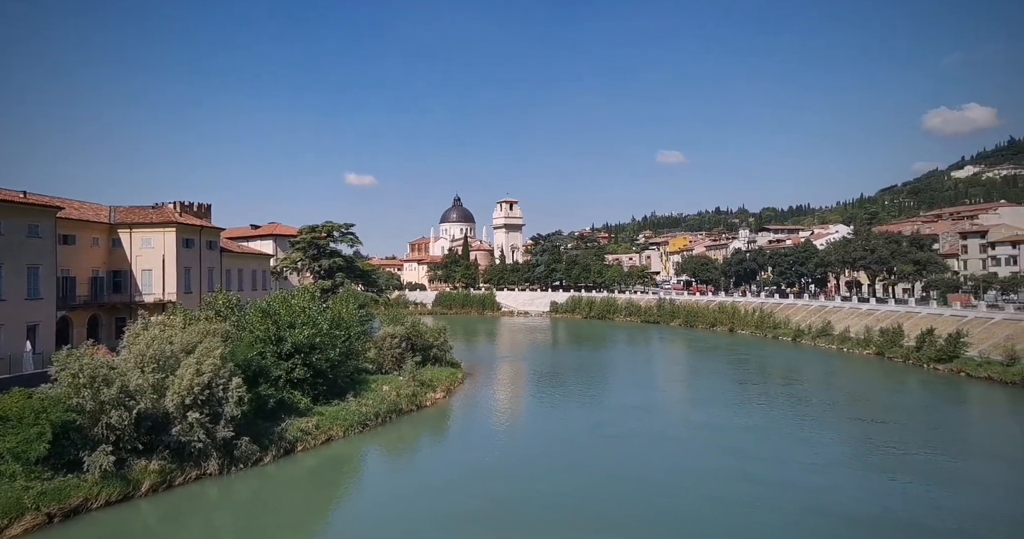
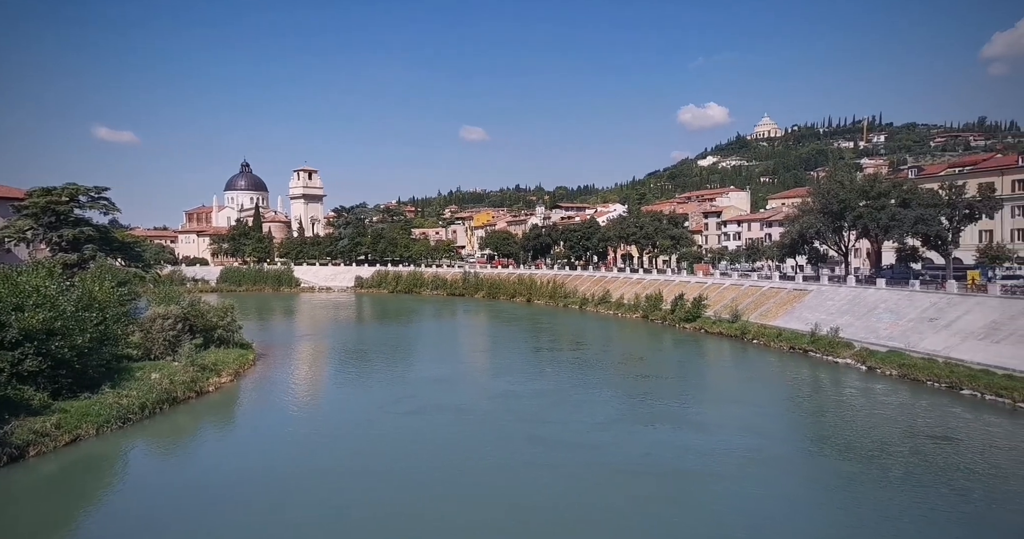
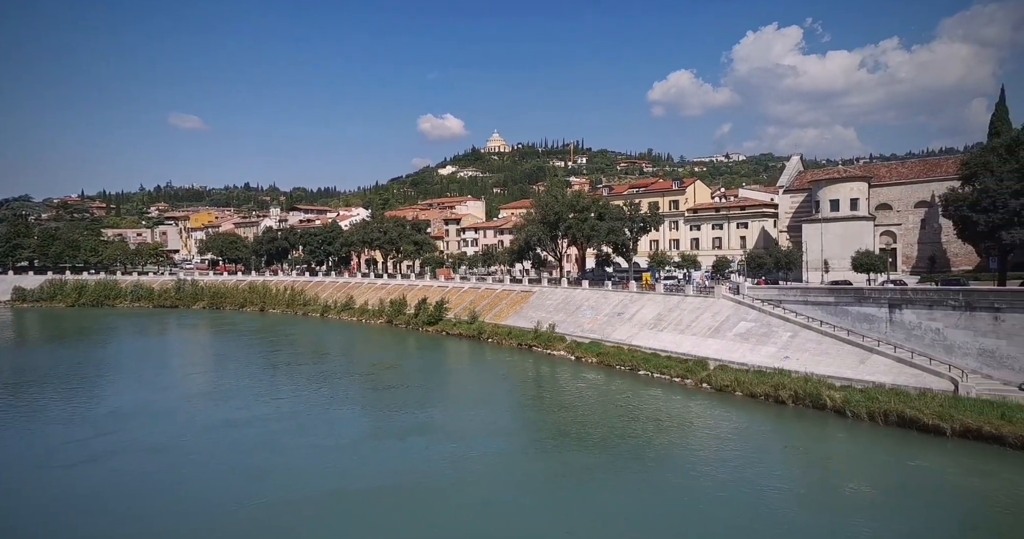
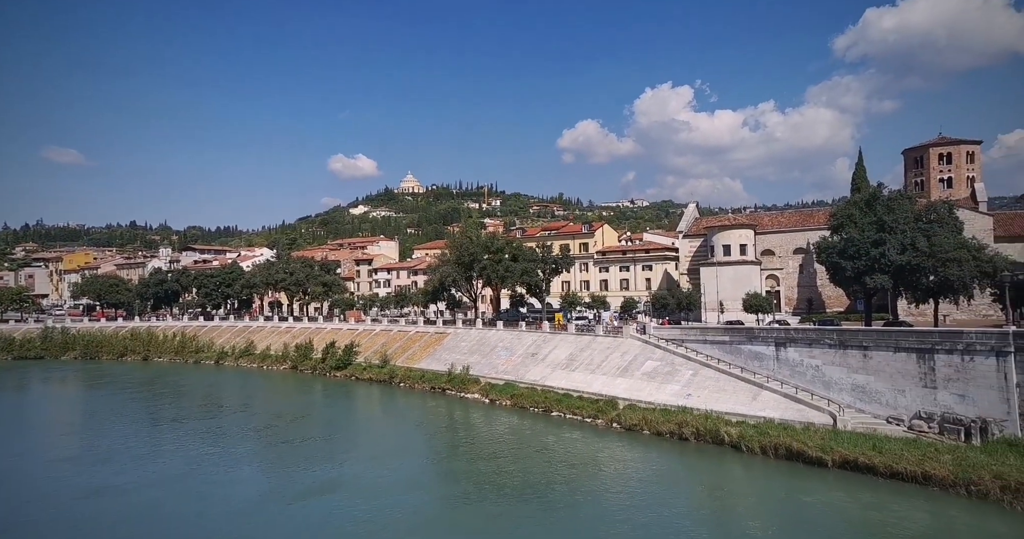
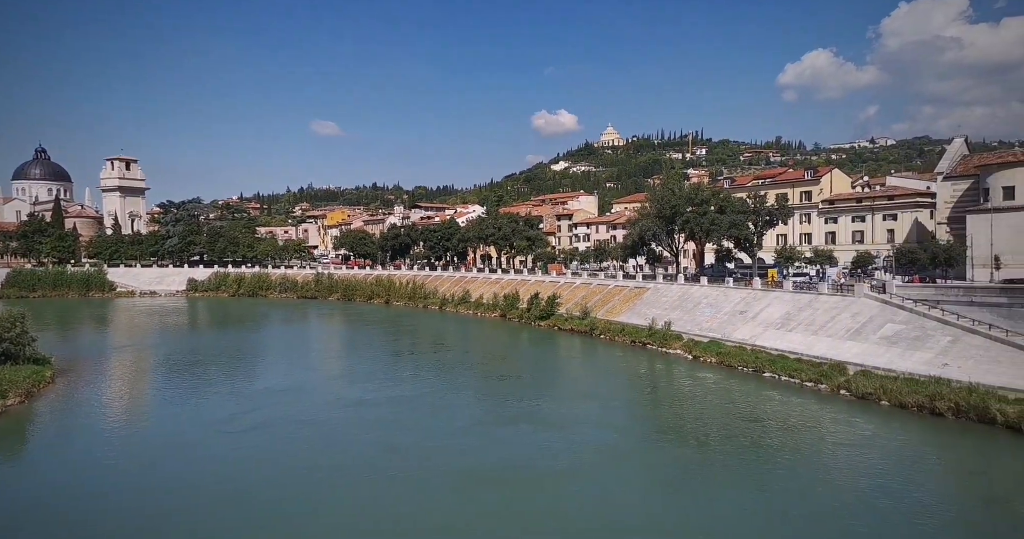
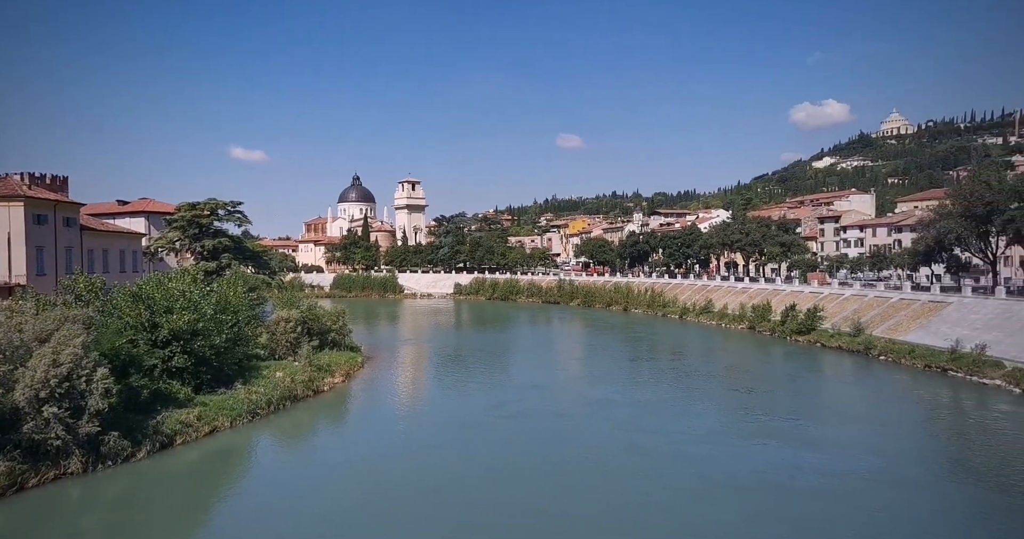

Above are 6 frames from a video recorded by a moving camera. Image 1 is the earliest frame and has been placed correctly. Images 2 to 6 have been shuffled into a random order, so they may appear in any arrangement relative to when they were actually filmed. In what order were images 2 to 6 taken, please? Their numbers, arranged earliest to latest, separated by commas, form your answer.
6, 2, 5, 3, 4
